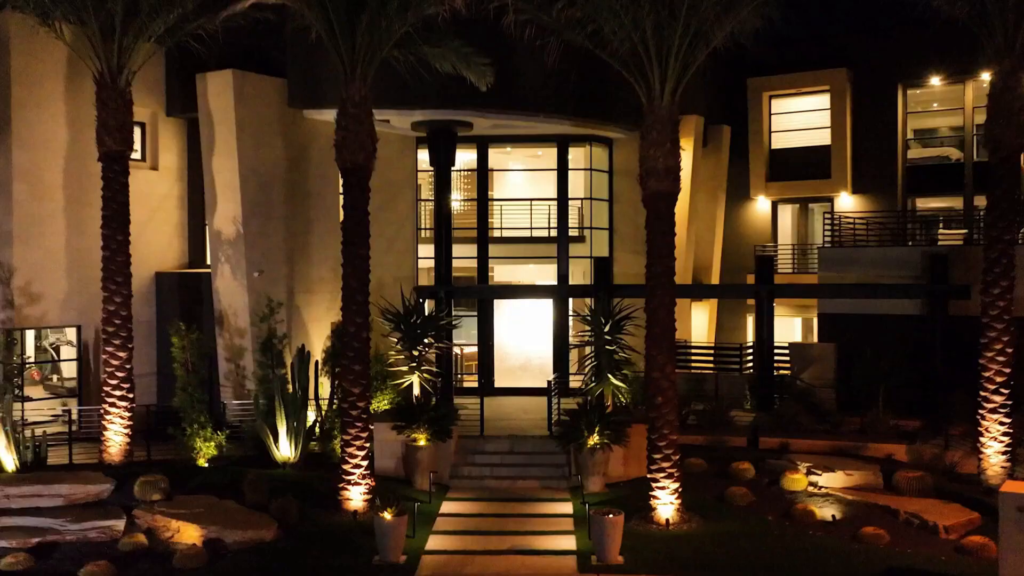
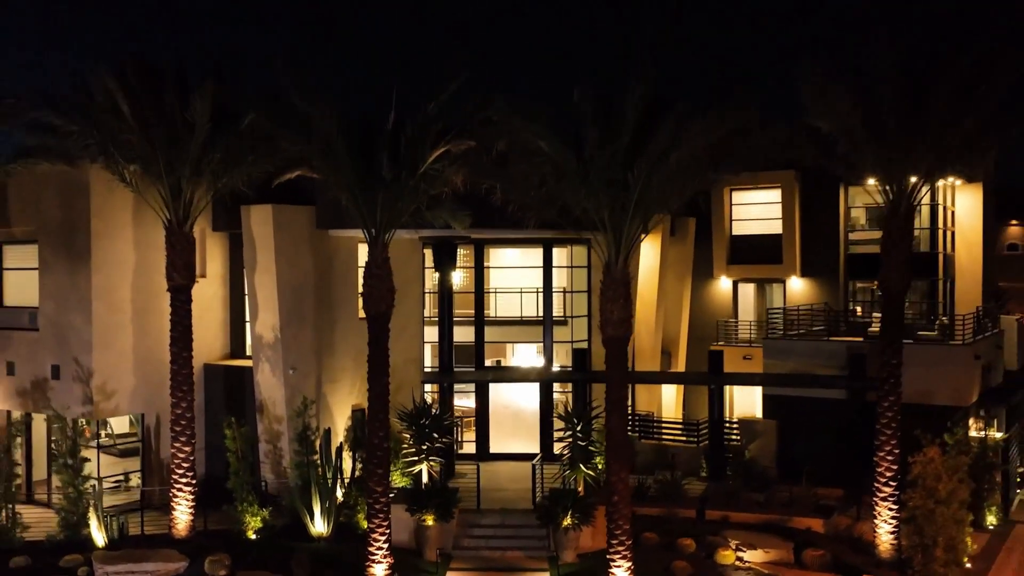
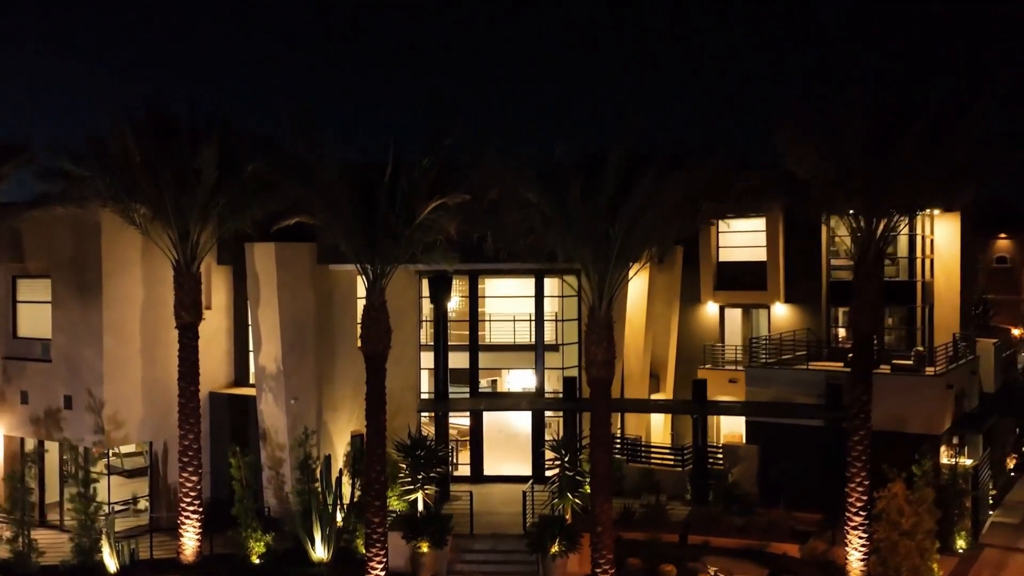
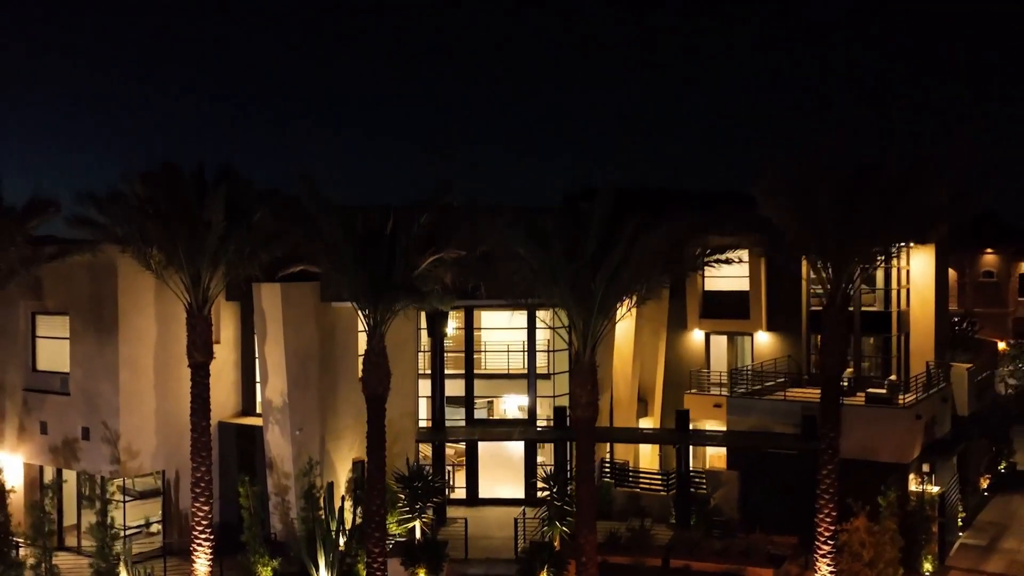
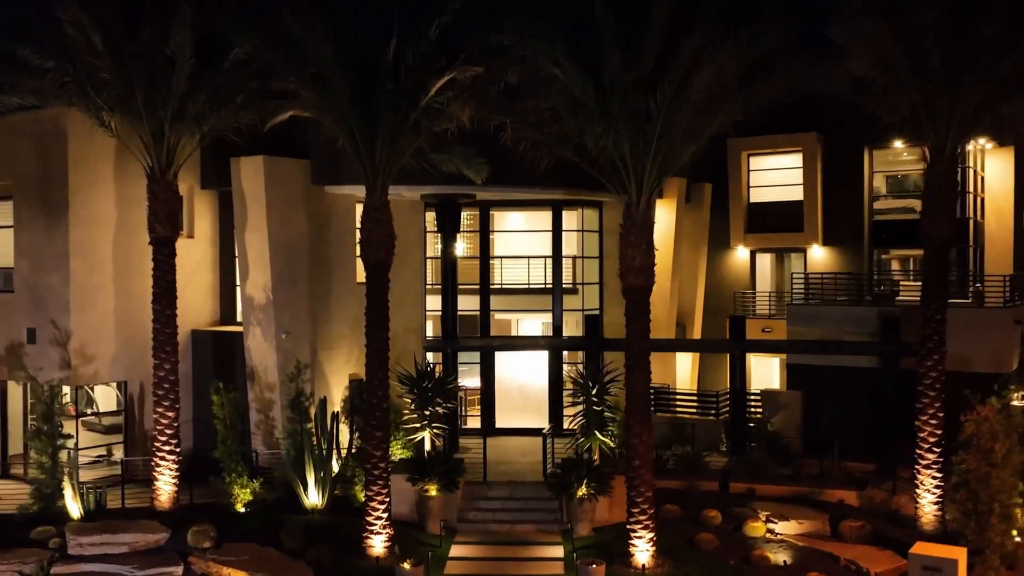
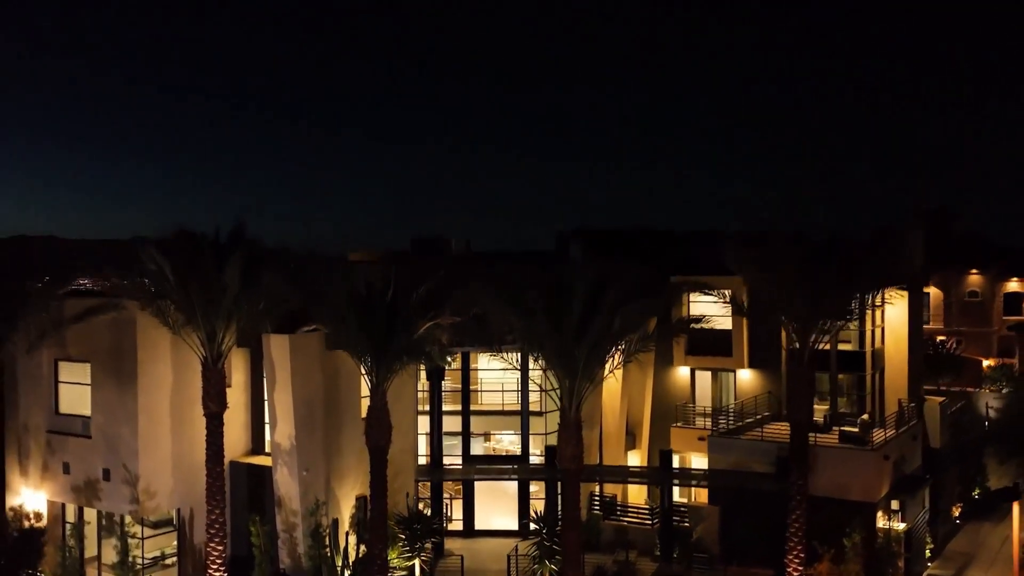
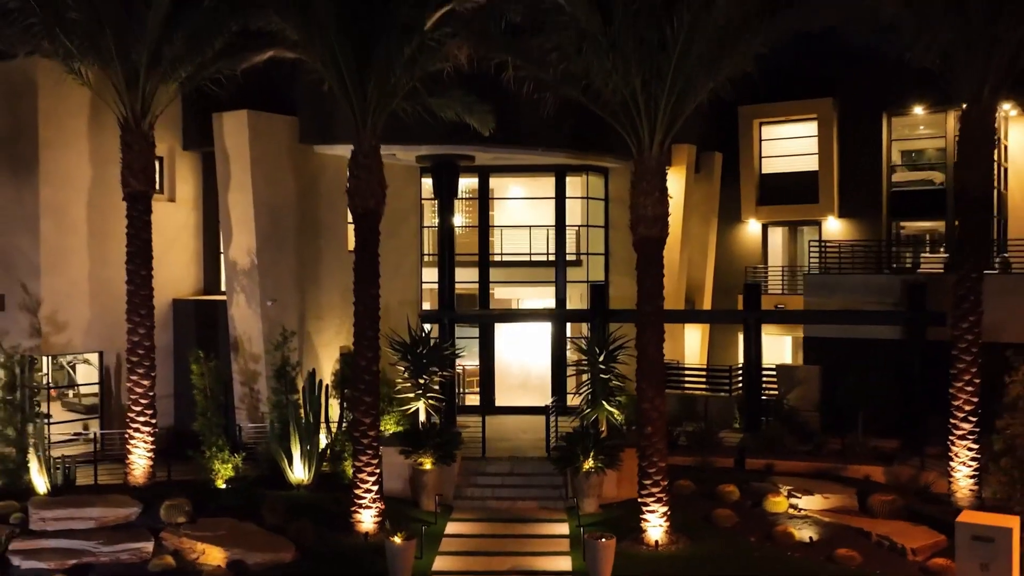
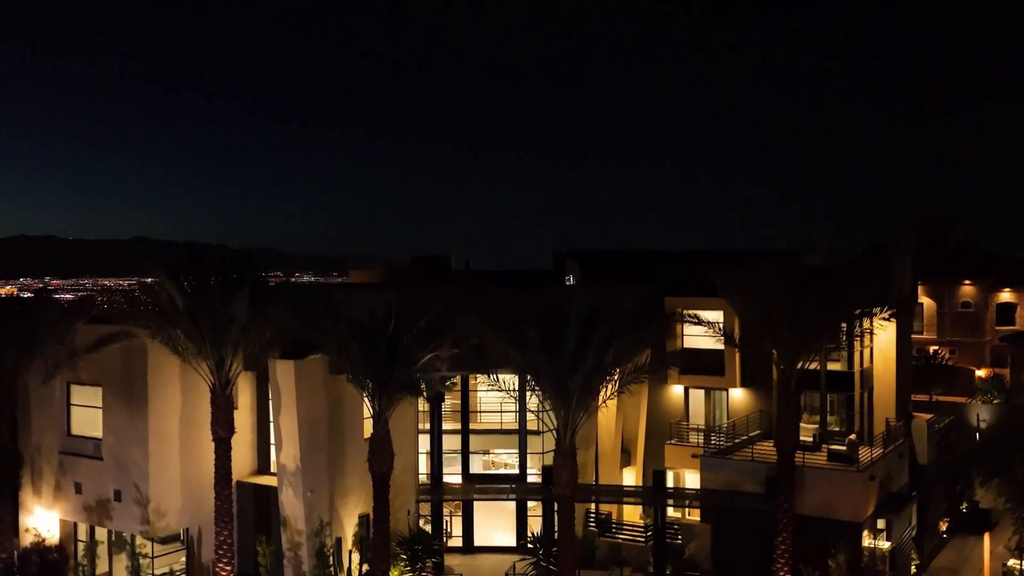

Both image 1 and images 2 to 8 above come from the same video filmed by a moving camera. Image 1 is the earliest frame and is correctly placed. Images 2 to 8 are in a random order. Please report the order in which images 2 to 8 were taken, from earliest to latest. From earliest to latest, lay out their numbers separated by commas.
7, 5, 2, 3, 4, 6, 8
